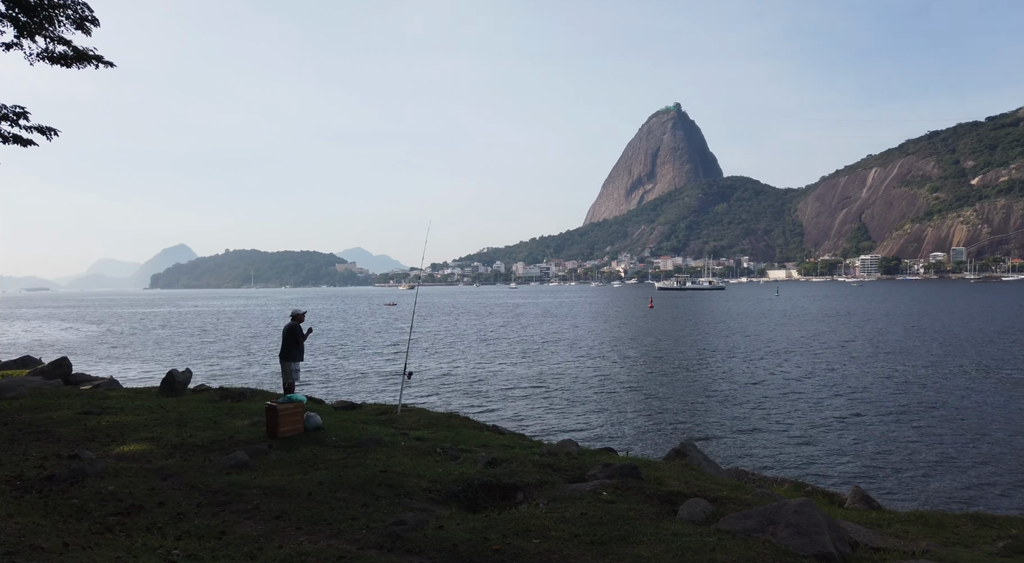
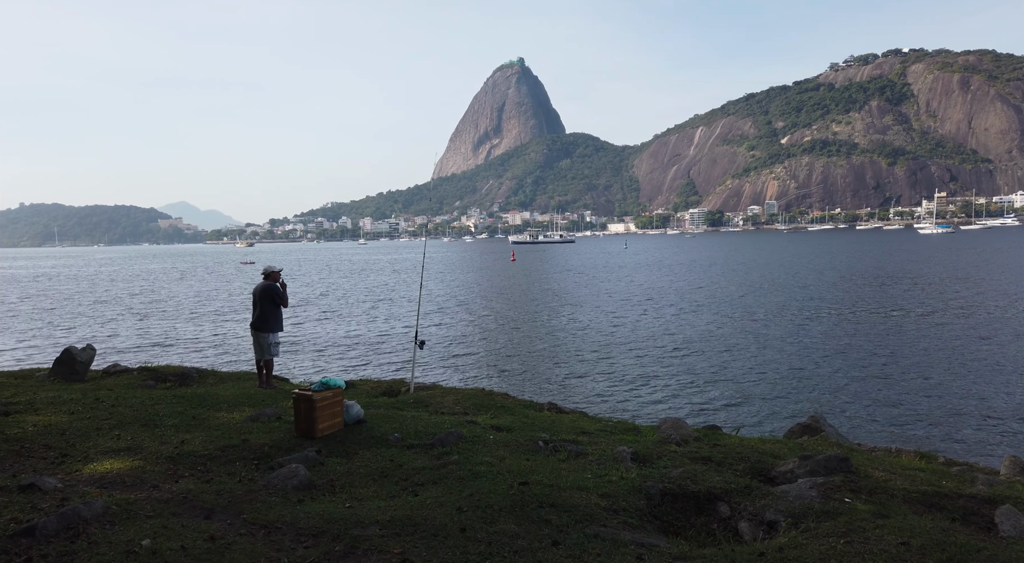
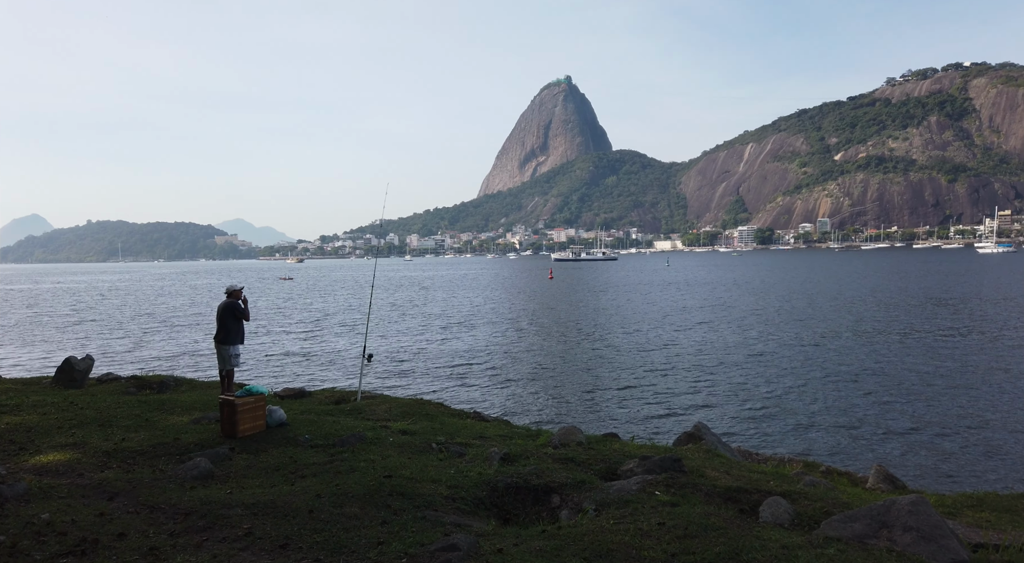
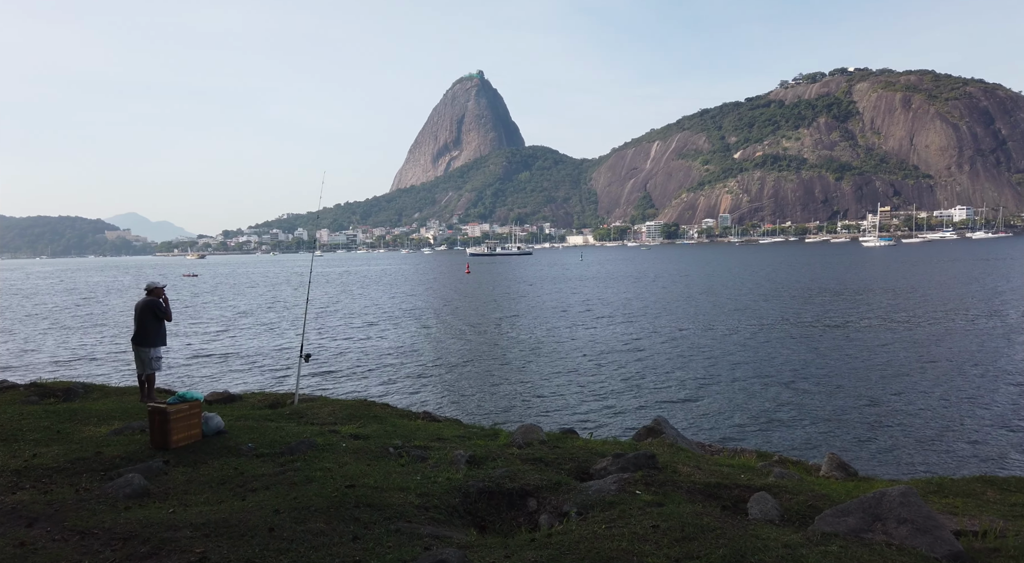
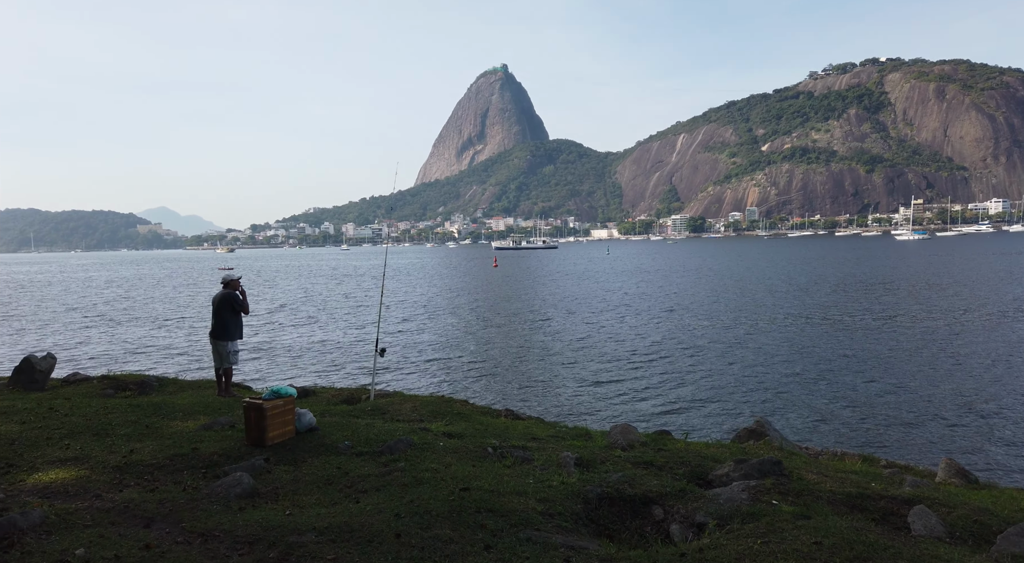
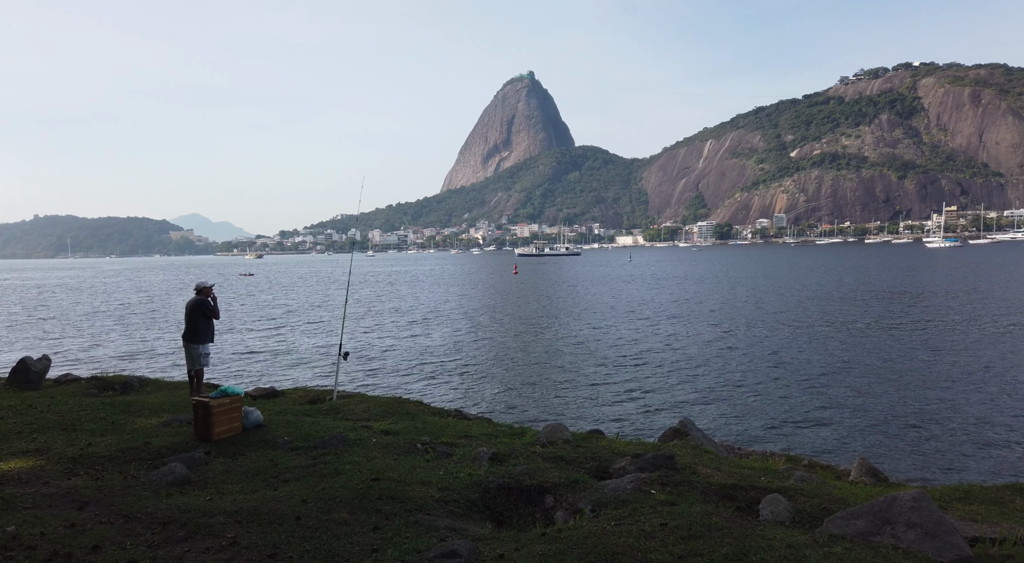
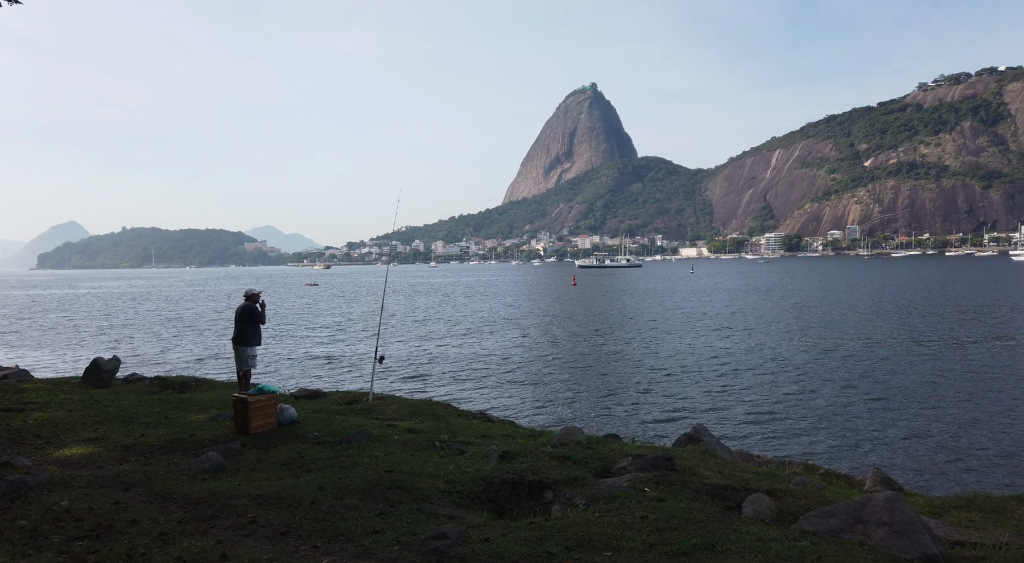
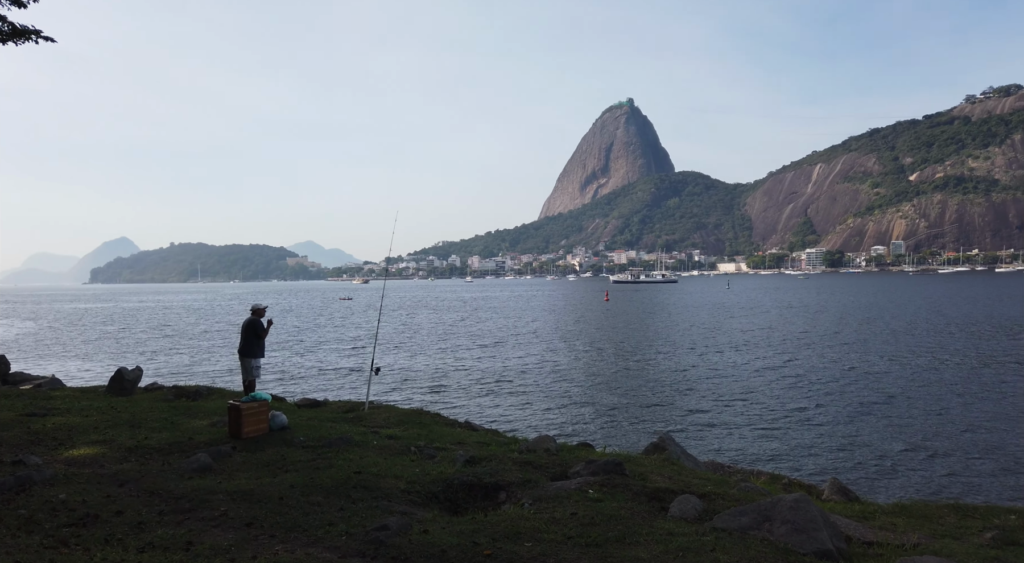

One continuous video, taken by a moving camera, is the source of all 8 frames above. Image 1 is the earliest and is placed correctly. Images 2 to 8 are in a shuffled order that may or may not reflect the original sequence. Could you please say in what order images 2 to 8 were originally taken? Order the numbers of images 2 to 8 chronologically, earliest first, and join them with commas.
8, 7, 3, 6, 4, 5, 2
